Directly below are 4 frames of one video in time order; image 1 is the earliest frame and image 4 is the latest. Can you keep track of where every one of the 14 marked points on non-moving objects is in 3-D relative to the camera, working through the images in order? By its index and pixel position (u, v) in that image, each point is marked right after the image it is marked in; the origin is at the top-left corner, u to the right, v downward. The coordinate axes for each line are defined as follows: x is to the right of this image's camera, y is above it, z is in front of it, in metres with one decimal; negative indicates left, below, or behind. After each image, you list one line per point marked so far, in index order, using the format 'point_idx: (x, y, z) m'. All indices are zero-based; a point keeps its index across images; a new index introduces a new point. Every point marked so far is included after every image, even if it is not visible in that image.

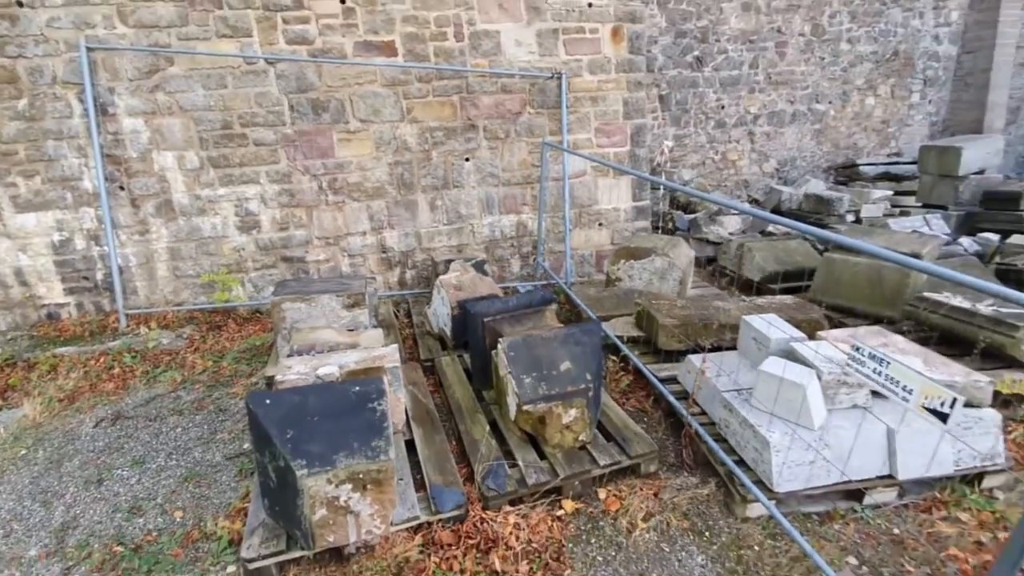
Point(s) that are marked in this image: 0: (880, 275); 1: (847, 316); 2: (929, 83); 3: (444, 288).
0: (+2.4, +0.1, +3.1) m
1: (+2.2, -0.2, +3.2) m
2: (+6.2, +3.0, +7.2) m
3: (-0.4, 0.0, +2.9) m
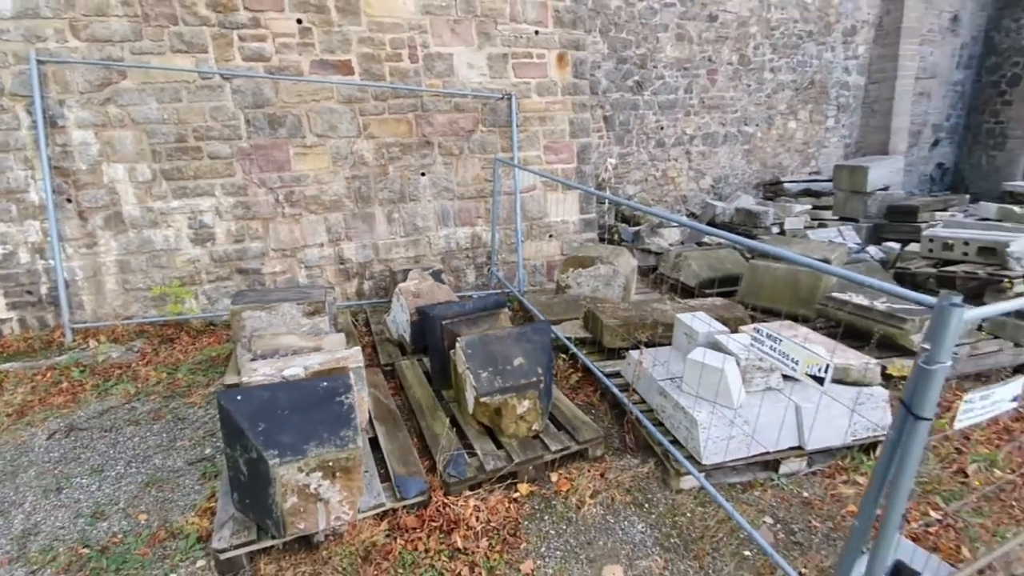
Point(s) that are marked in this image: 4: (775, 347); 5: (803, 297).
0: (+2.1, +0.1, +3.5) m
1: (+1.9, -0.2, +3.6) m
2: (+5.4, +2.9, +8.0) m
3: (-0.7, 0.0, +3.0) m
4: (+1.0, -0.2, +1.9) m
5: (+2.1, -0.1, +3.4) m
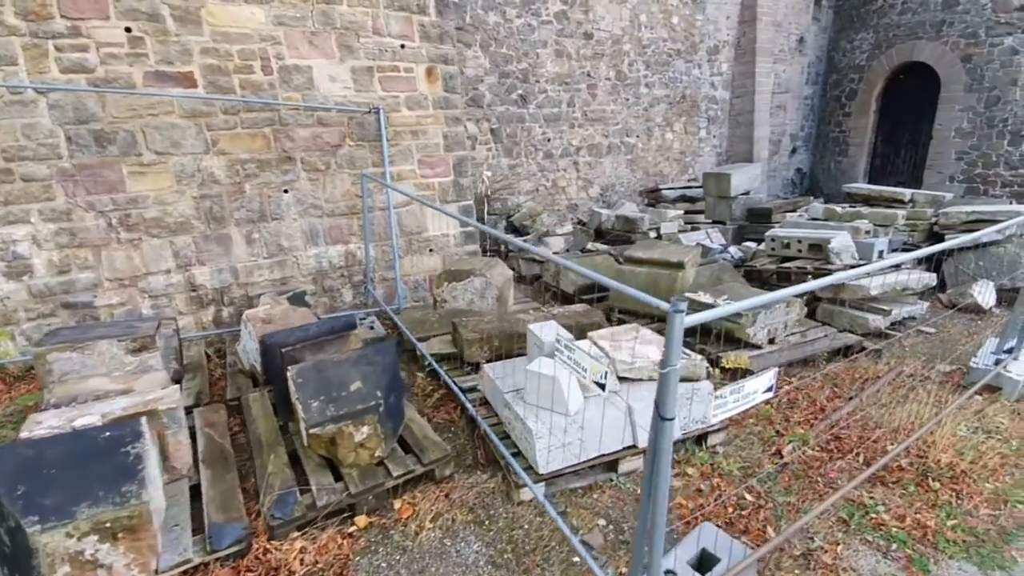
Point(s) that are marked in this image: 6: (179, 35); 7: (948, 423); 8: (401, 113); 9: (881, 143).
0: (+1.1, +0.1, +3.7) m
1: (+1.0, -0.2, +3.8) m
2: (+3.6, +3.0, +8.7) m
3: (-1.5, -0.2, +2.8) m
4: (+0.3, -0.2, +1.9) m
5: (+1.1, -0.1, +3.7) m
6: (-2.3, +1.8, +3.4) m
7: (+2.2, -0.7, +2.4) m
8: (-1.0, +1.5, +4.2) m
9: (+6.9, +2.7, +9.2) m
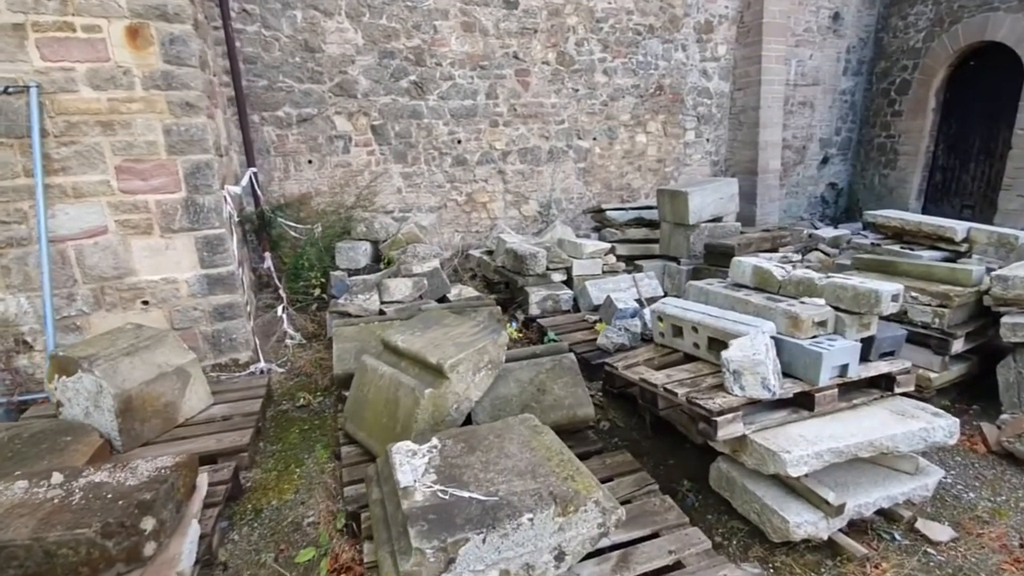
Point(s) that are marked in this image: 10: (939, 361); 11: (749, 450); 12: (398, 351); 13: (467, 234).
0: (-0.5, -0.5, +2.0) m
1: (-0.6, -0.7, +2.1) m
2: (+2.7, +2.3, +6.7) m
3: (-3.2, -0.6, +1.4) m
4: (-1.5, -0.7, +0.3) m
5: (-0.5, -0.6, +1.9) m
6: (-3.9, +1.4, +2.1) m
7: (+0.4, -1.2, +0.6) m
8: (-2.4, +1.1, +2.7) m
9: (+6.0, +1.9, +6.8) m
10: (+2.3, -0.4, +2.7) m
11: (+0.9, -0.6, +1.8) m
12: (-0.5, -0.3, +2.2) m
13: (-0.5, +0.6, +5.6) m
